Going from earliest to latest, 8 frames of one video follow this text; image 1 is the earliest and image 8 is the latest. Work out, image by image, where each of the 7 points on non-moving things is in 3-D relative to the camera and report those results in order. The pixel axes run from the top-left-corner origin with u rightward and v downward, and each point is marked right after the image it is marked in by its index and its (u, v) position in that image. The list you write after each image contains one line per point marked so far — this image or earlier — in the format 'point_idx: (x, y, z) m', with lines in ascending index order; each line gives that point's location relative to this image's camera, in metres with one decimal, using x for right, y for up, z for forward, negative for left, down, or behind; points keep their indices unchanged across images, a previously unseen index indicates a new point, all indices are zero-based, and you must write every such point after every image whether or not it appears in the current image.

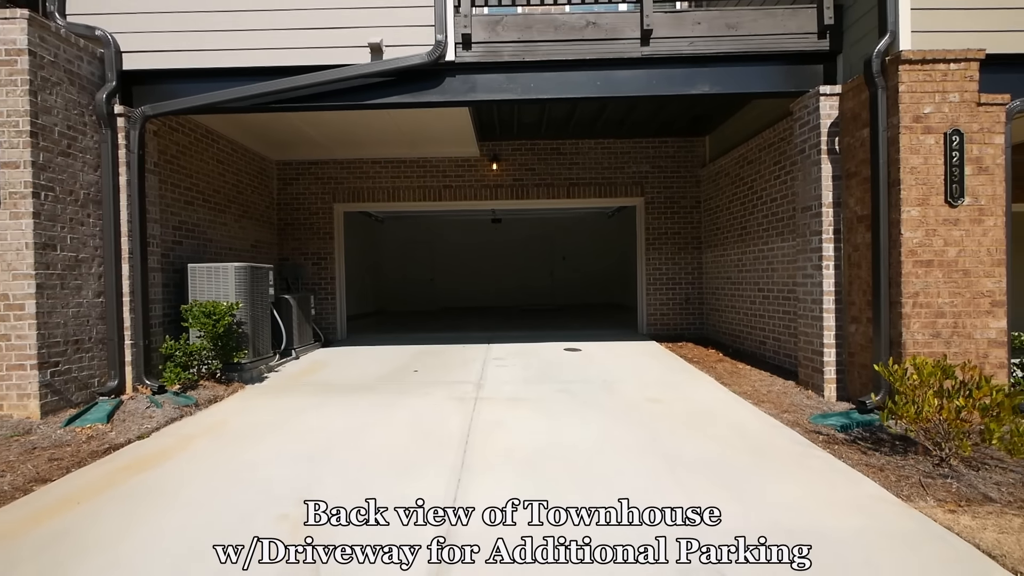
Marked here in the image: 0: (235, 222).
0: (-4.5, +1.1, +6.8) m
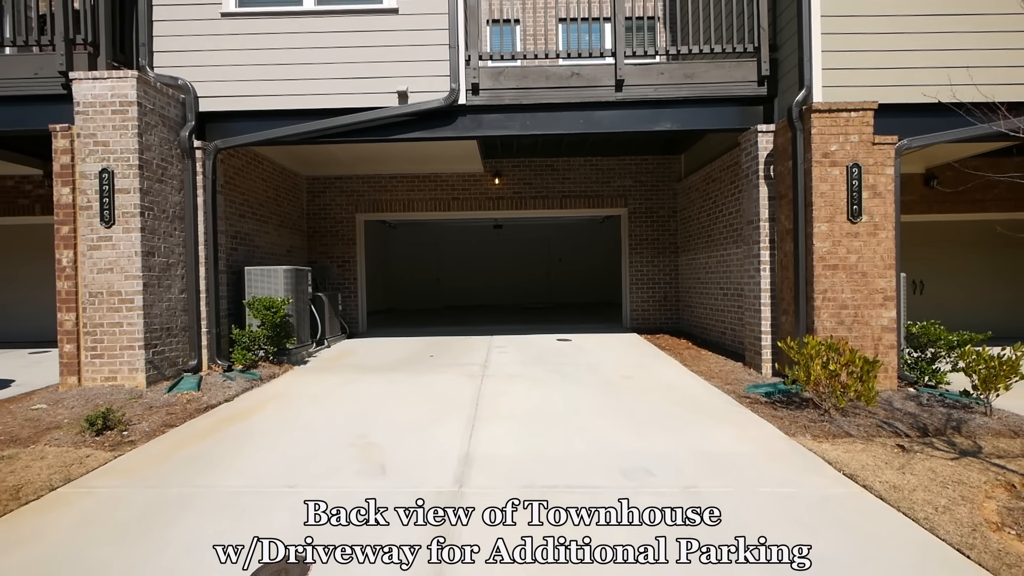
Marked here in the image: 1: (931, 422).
0: (-4.5, +1.1, +8.0) m
1: (+4.3, -1.4, +4.2) m
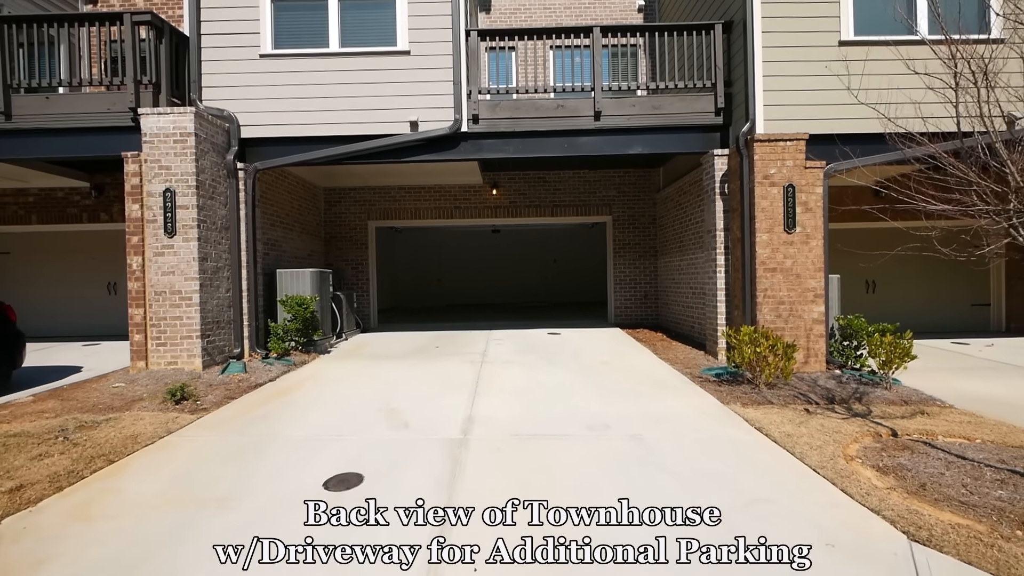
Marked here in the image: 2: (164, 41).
0: (-4.6, +1.1, +9.0) m
1: (+4.2, -1.3, +5.3) m
2: (-5.4, +3.8, +6.5) m
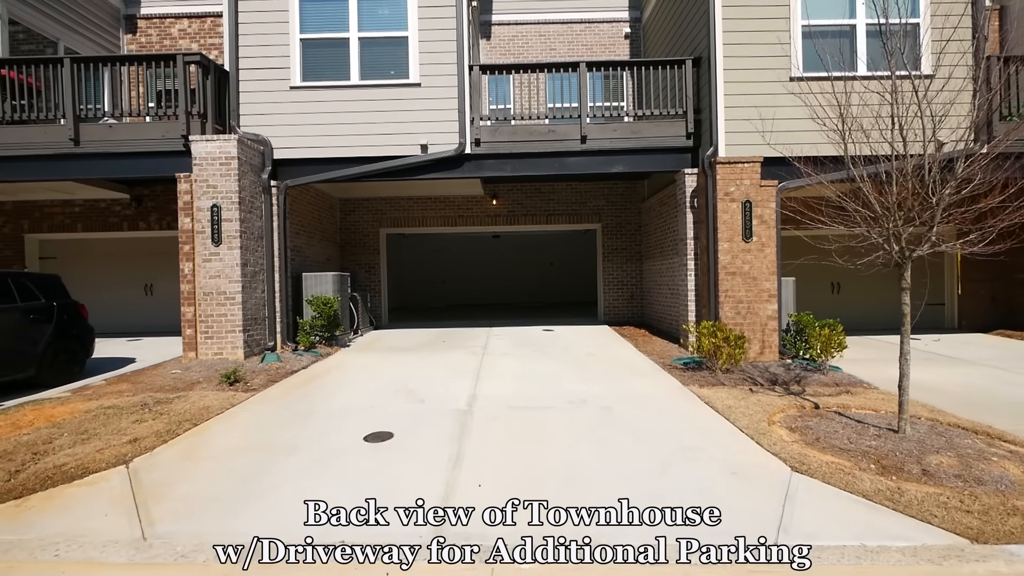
0: (-4.7, +1.1, +10.1) m
1: (+4.1, -1.4, +6.3) m
2: (-5.4, +3.8, +7.5) m
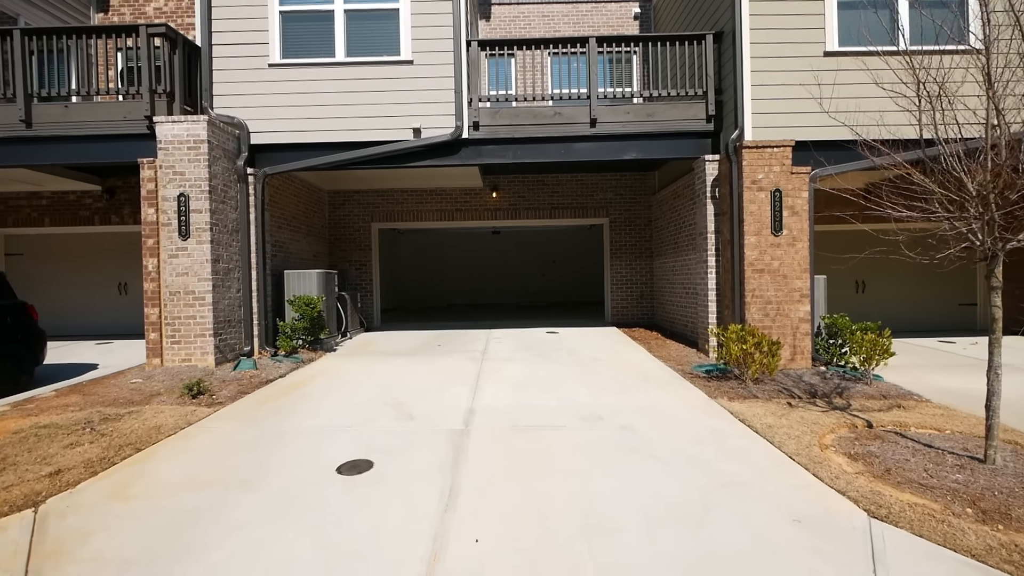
0: (-4.6, +1.1, +9.3) m
1: (+4.2, -1.3, +5.6) m
2: (-5.4, +3.8, +6.7) m
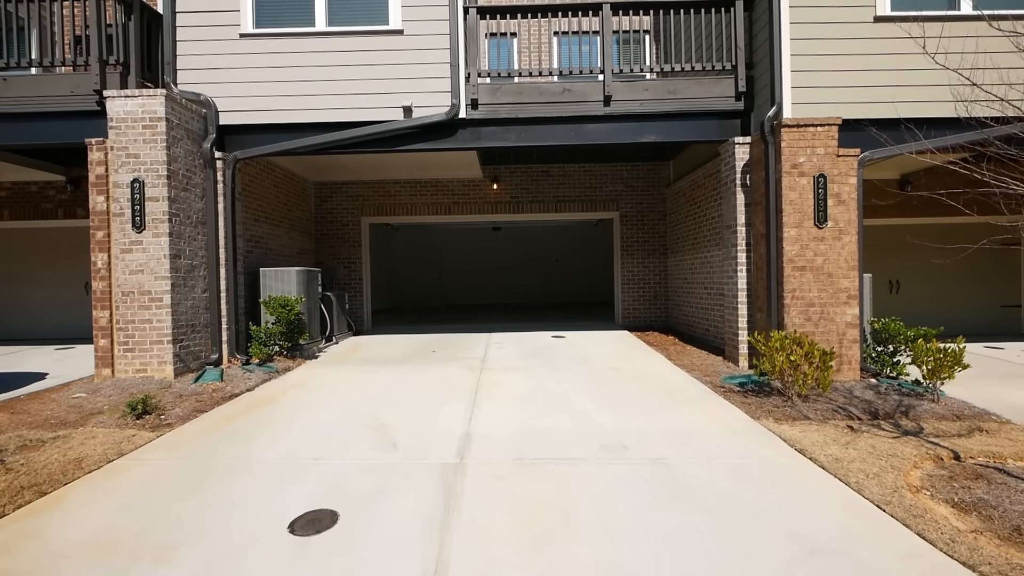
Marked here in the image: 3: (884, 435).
0: (-4.6, +1.1, +8.5) m
1: (+4.2, -1.3, +4.7) m
2: (-5.3, +3.8, +5.9) m
3: (+3.6, -1.4, +4.1) m
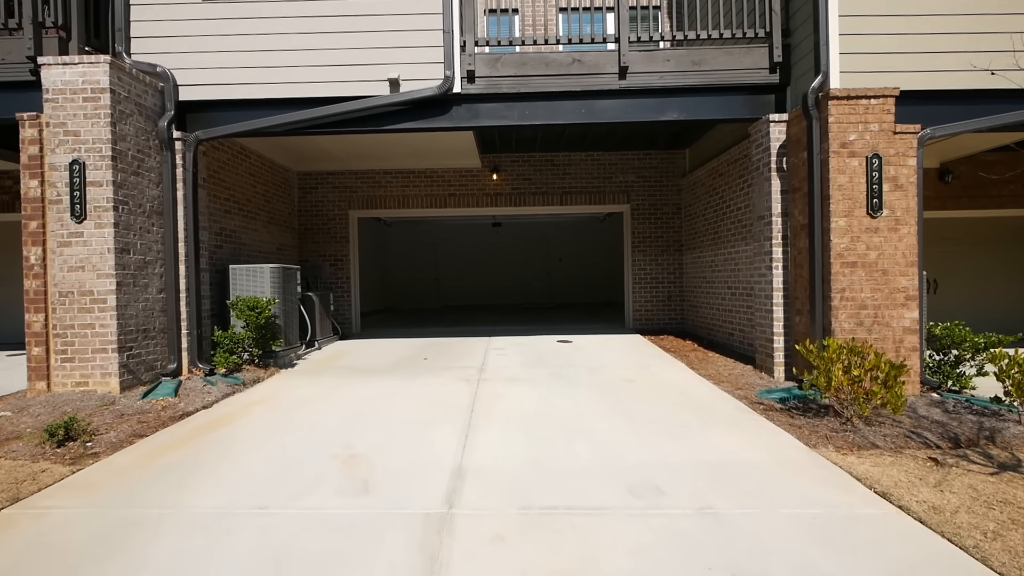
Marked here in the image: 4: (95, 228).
0: (-4.6, +1.1, +7.6) m
1: (+4.2, -1.3, +3.9) m
2: (-5.3, +3.8, +5.1) m
3: (+3.6, -1.4, +3.3) m
4: (-4.8, +0.7, +4.8) m
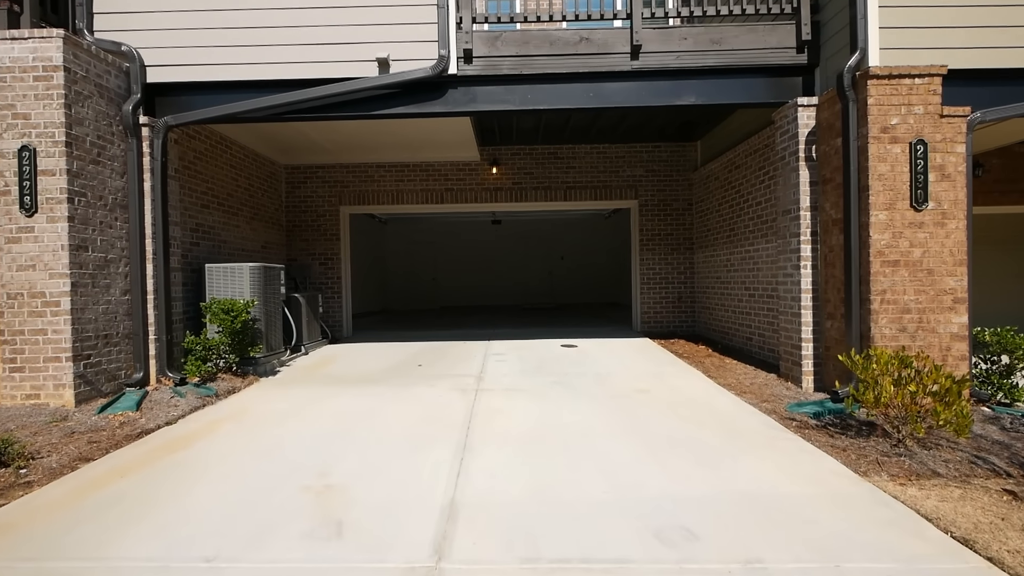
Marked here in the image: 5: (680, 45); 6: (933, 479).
0: (-4.5, +1.1, +7.1) m
1: (+4.2, -1.4, +3.4) m
2: (-5.3, +3.8, +4.6) m
3: (+3.7, -1.4, +2.7) m
4: (-4.8, +0.7, +4.3) m
5: (+2.1, +3.0, +5.2) m
6: (+3.1, -1.4, +3.1) m
